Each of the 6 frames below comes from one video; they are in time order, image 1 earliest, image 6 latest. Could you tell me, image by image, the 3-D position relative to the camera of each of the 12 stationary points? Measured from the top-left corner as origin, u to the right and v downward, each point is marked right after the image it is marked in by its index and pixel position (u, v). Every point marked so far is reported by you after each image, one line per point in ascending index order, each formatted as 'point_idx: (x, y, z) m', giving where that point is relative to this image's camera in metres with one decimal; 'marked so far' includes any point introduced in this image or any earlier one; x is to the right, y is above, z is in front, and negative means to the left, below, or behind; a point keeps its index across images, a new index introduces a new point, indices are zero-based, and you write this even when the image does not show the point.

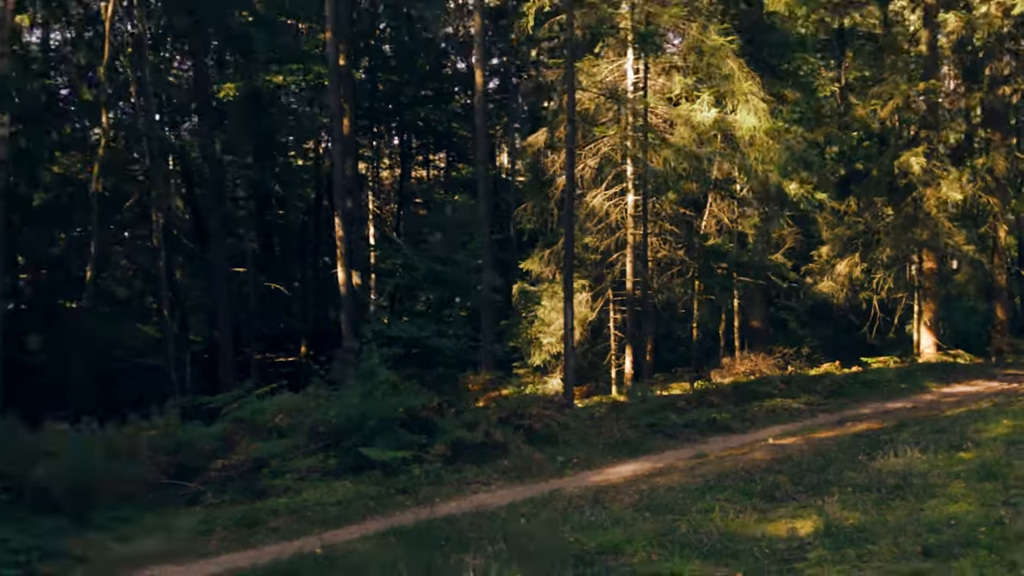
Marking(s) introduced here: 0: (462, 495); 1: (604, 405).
0: (-0.6, -2.3, +10.2) m
1: (+1.5, -1.9, +14.7) m
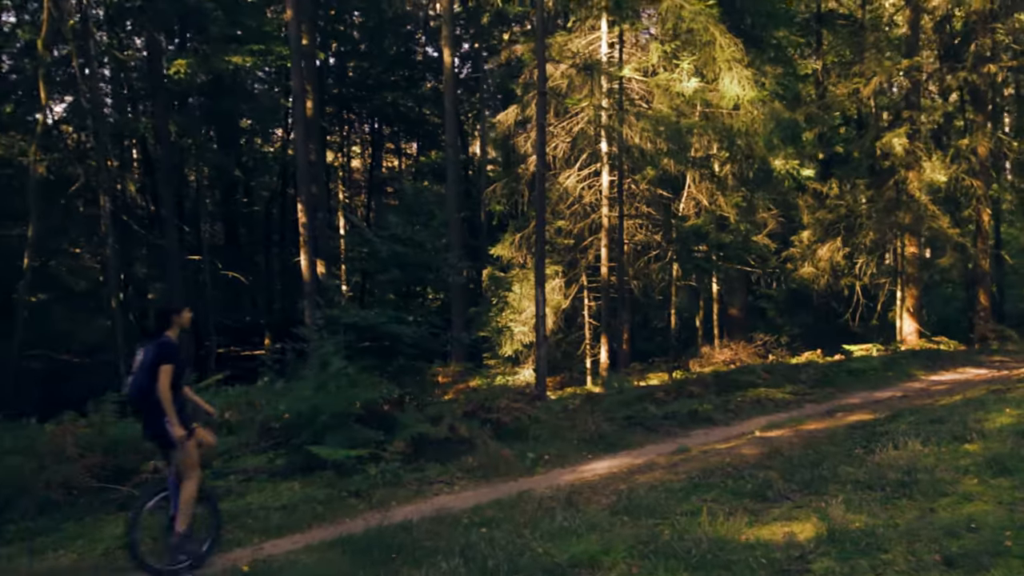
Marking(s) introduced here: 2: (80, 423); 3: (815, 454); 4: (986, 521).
0: (-0.9, -2.1, +9.2) m
1: (+1.0, -1.6, +13.8) m
2: (-5.0, -1.6, +10.8) m
3: (+3.1, -1.7, +9.6) m
4: (+3.3, -1.6, +6.4) m
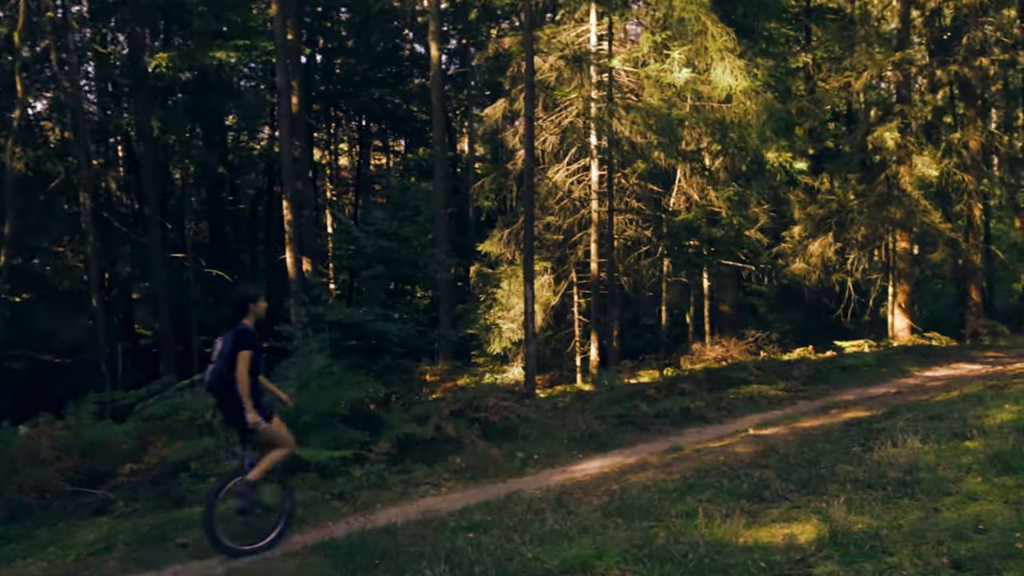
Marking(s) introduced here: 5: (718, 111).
0: (-1.0, -2.0, +9.0) m
1: (+0.8, -1.6, +13.5) m
2: (-5.2, -1.5, +10.5) m
3: (+3.0, -1.7, +9.4) m
4: (+3.2, -1.5, +6.1) m
5: (+3.4, +3.0, +15.6) m
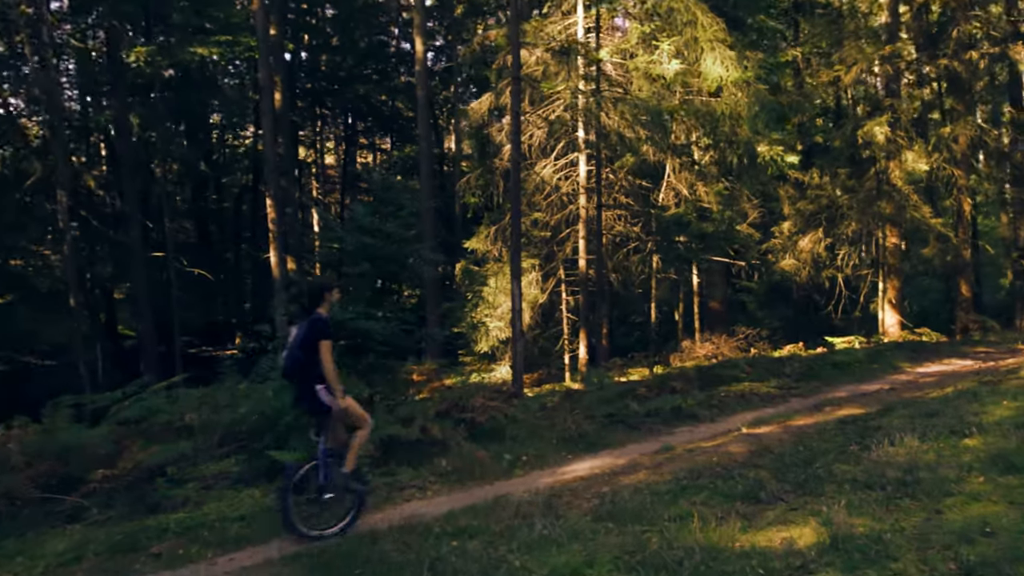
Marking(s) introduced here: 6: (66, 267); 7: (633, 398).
0: (-1.1, -2.0, +8.7) m
1: (+0.6, -1.5, +13.3) m
2: (-5.3, -1.5, +10.1) m
3: (+2.9, -1.6, +9.2) m
4: (+3.1, -1.5, +5.9) m
5: (+3.2, +3.0, +15.3) m
6: (-9.0, +0.4, +18.9) m
7: (+1.7, -1.5, +12.8) m
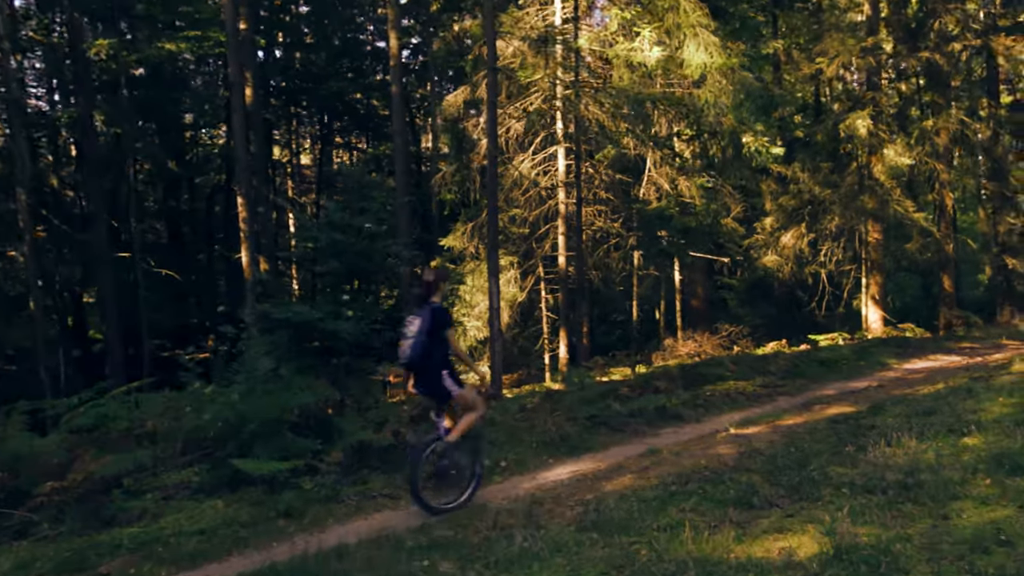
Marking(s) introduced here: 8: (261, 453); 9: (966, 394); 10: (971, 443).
0: (-1.3, -2.0, +8.2) m
1: (+0.3, -1.5, +12.8) m
2: (-5.5, -1.5, +9.5) m
3: (+2.7, -1.5, +8.7) m
4: (+3.0, -1.4, +5.5) m
5: (+2.8, +3.1, +14.9) m
6: (-9.5, +0.4, +18.2) m
7: (+1.4, -1.5, +12.4) m
8: (-2.4, -1.6, +8.8) m
9: (+5.2, -1.2, +10.6) m
10: (+4.0, -1.3, +8.0) m
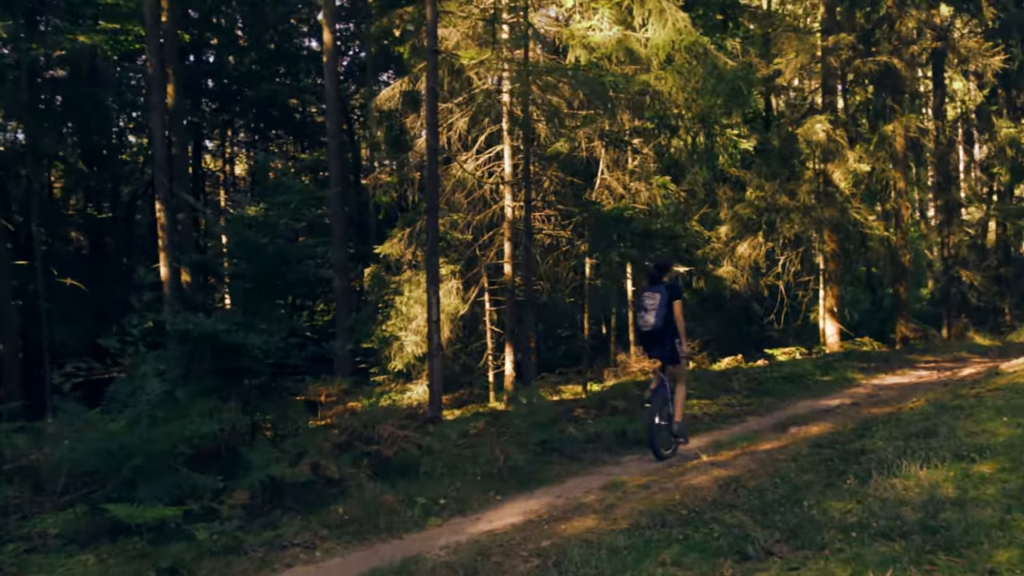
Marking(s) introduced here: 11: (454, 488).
0: (-1.8, -2.0, +6.7) m
1: (-0.4, -1.6, +11.4) m
2: (-6.0, -1.6, +7.8) m
3: (+2.2, -1.6, +7.5) m
4: (+2.7, -1.4, +4.3) m
5: (+2.0, +2.9, +13.7) m
6: (-10.5, +0.2, +16.2) m
7: (+0.7, -1.6, +11.0) m
8: (-2.8, -1.6, +7.2) m
9: (+4.6, -1.3, +9.5) m
10: (+3.5, -1.4, +6.9) m
11: (-0.5, -1.8, +8.4) m
